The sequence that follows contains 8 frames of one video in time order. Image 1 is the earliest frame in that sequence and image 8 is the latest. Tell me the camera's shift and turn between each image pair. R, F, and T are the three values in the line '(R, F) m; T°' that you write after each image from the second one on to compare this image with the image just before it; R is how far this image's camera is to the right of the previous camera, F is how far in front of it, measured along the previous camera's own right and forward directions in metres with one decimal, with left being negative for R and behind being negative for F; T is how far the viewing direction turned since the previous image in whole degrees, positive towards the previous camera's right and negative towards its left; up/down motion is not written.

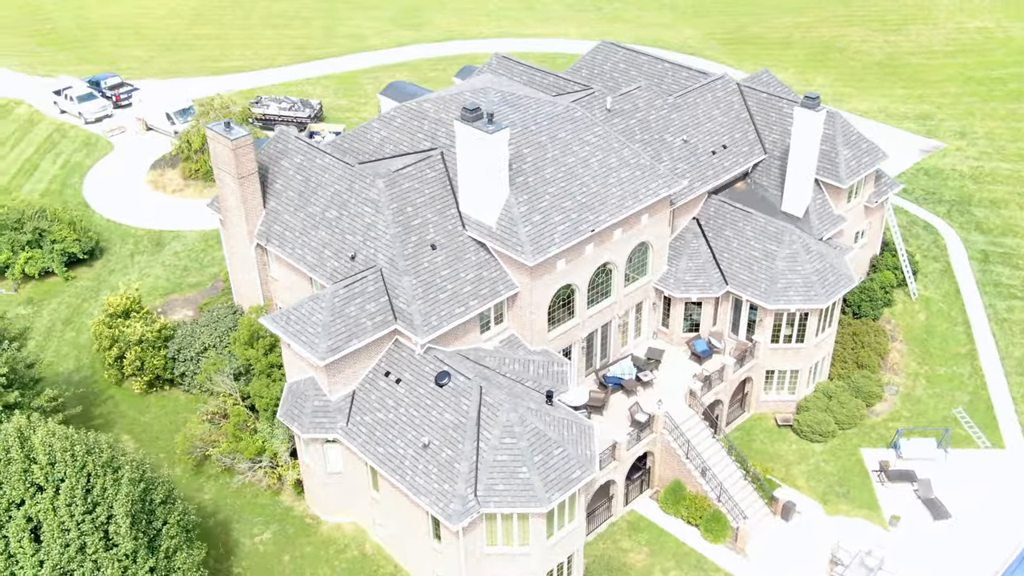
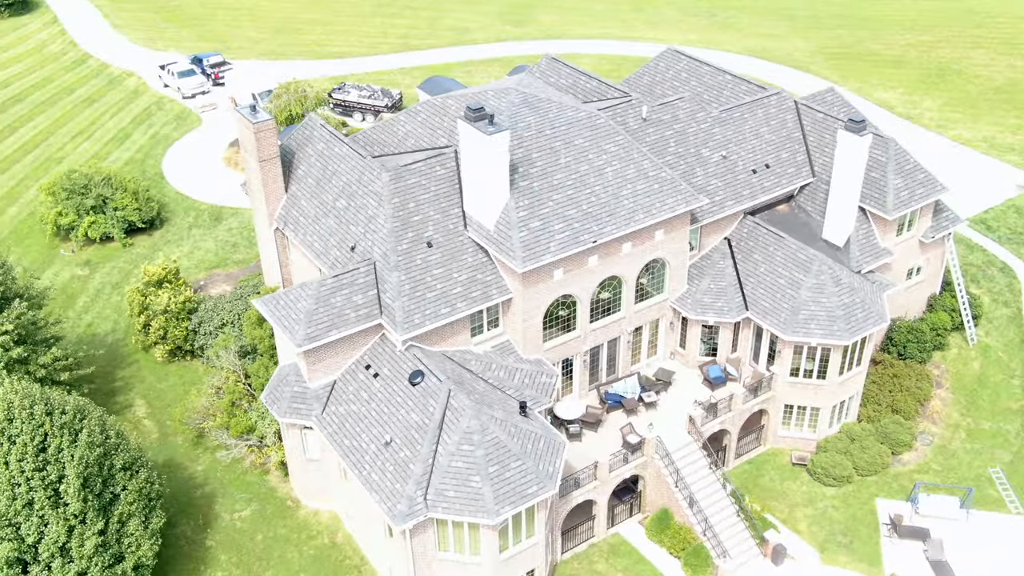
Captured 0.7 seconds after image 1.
(+5.4, +1.1) m; -8°
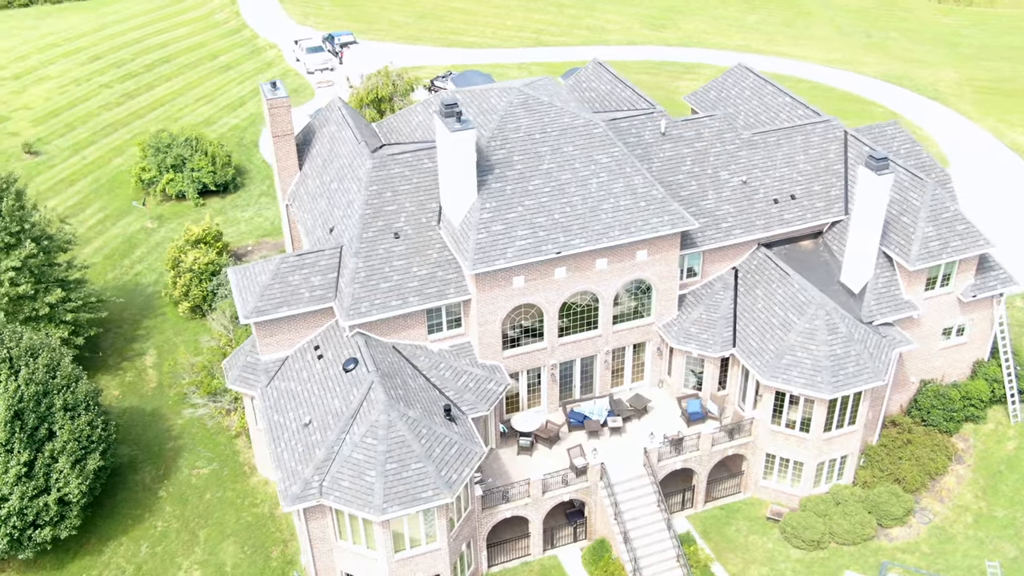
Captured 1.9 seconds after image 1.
(+8.8, +1.6) m; -12°
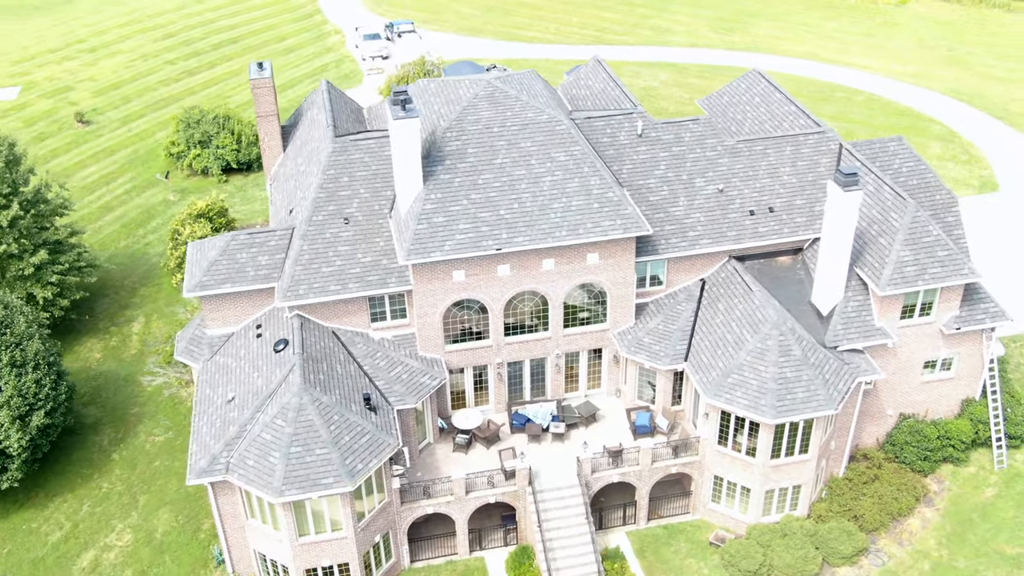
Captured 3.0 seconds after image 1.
(+6.3, +1.1) m; -7°
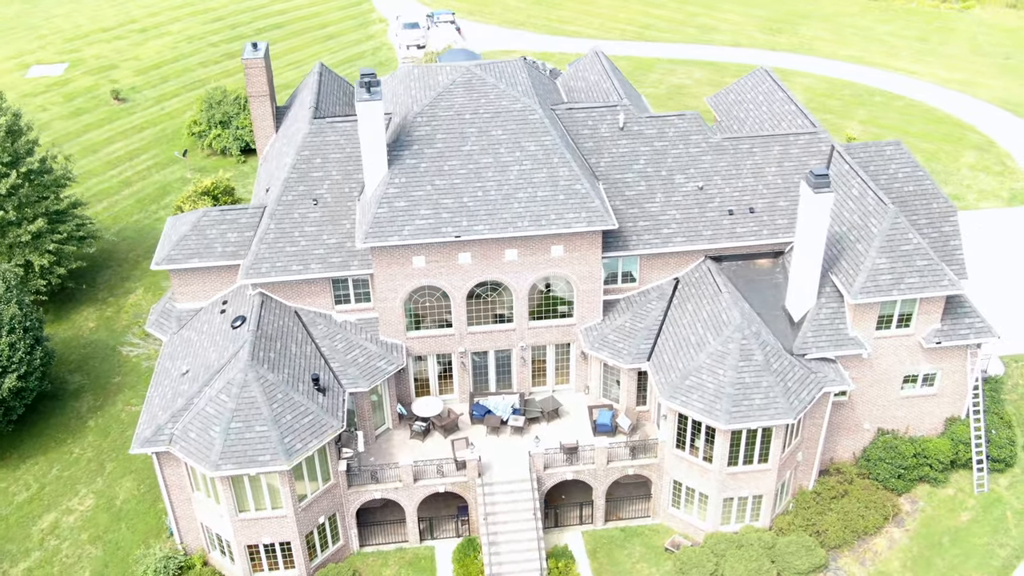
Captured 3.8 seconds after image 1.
(+4.2, +0.6) m; -5°
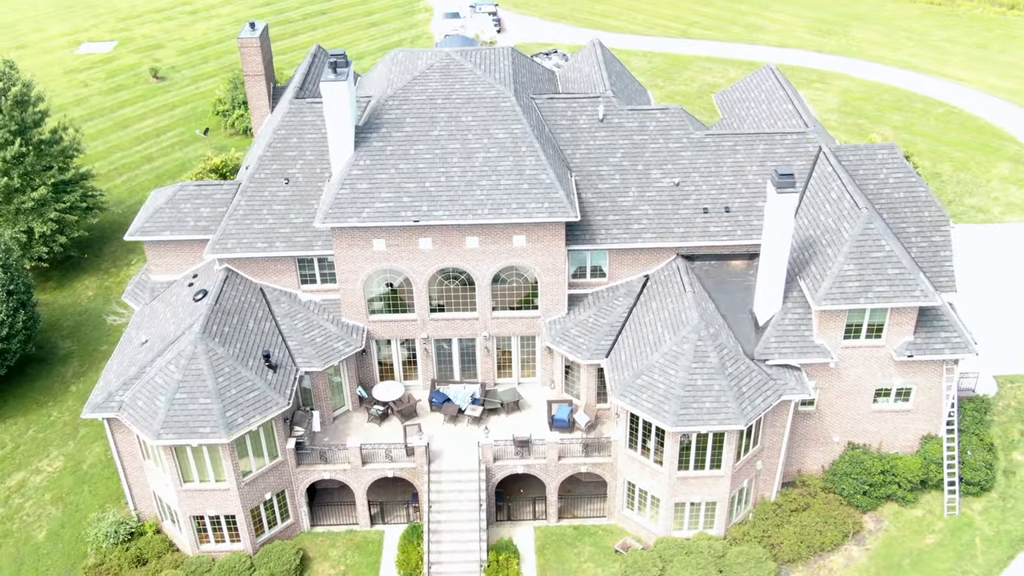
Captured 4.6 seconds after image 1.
(+4.3, +0.6) m; -5°
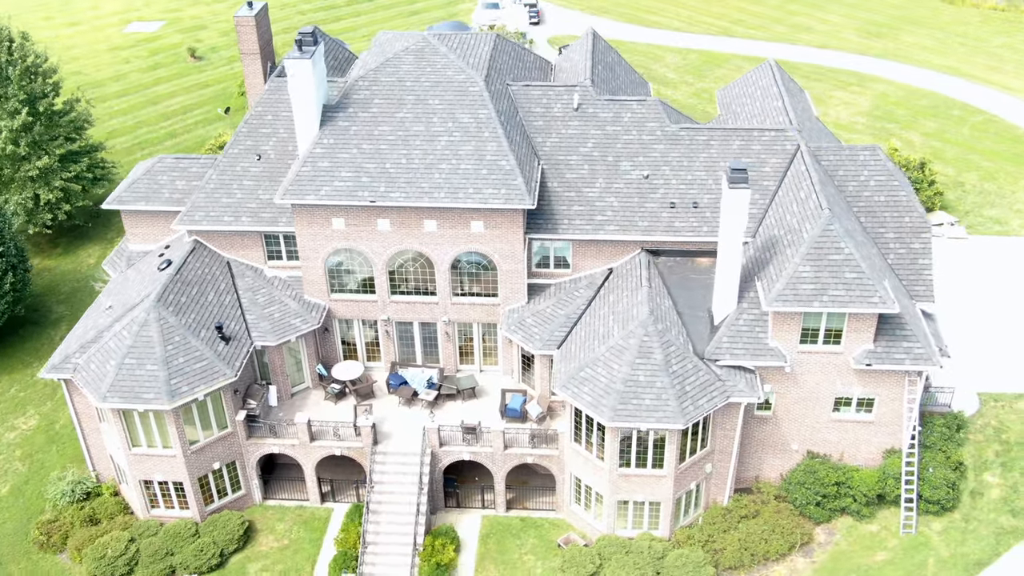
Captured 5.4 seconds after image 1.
(+4.4, +0.5) m; -5°
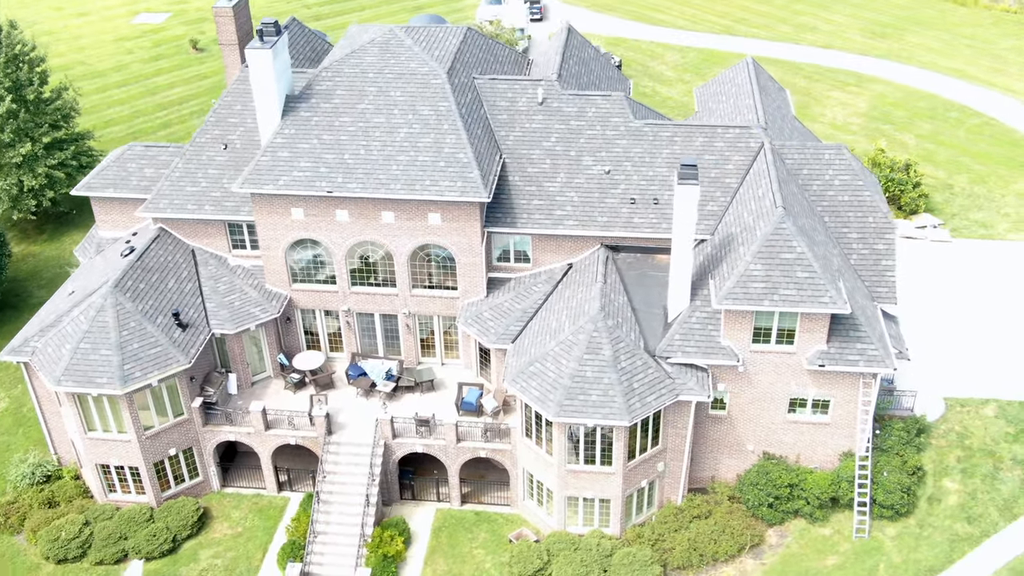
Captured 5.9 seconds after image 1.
(+2.6, +0.1) m; -2°
